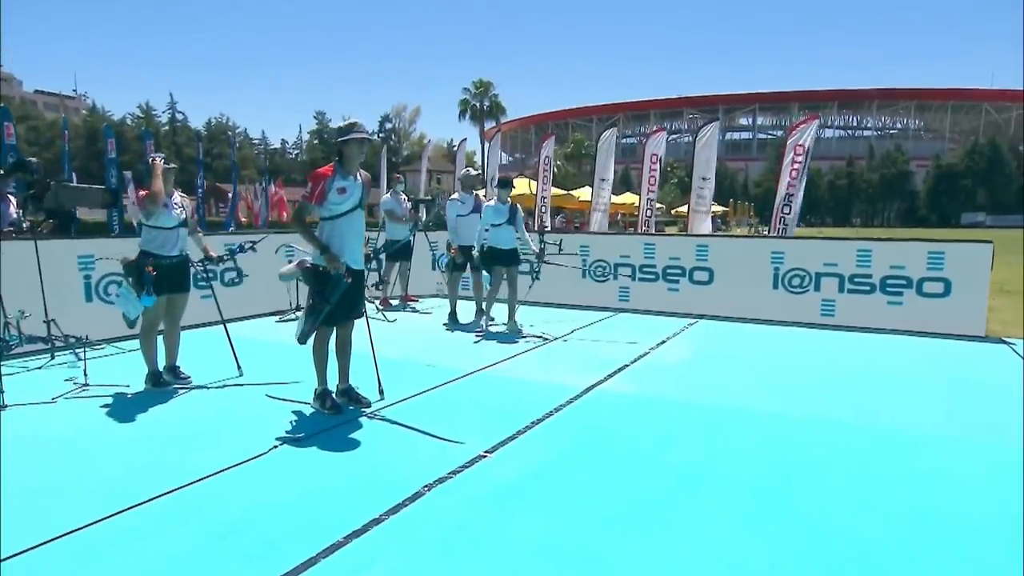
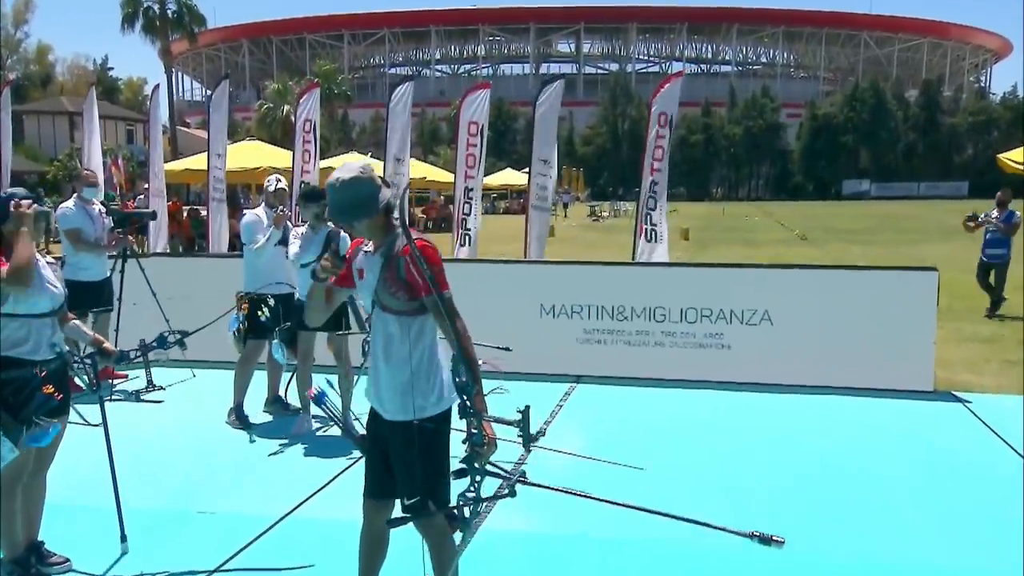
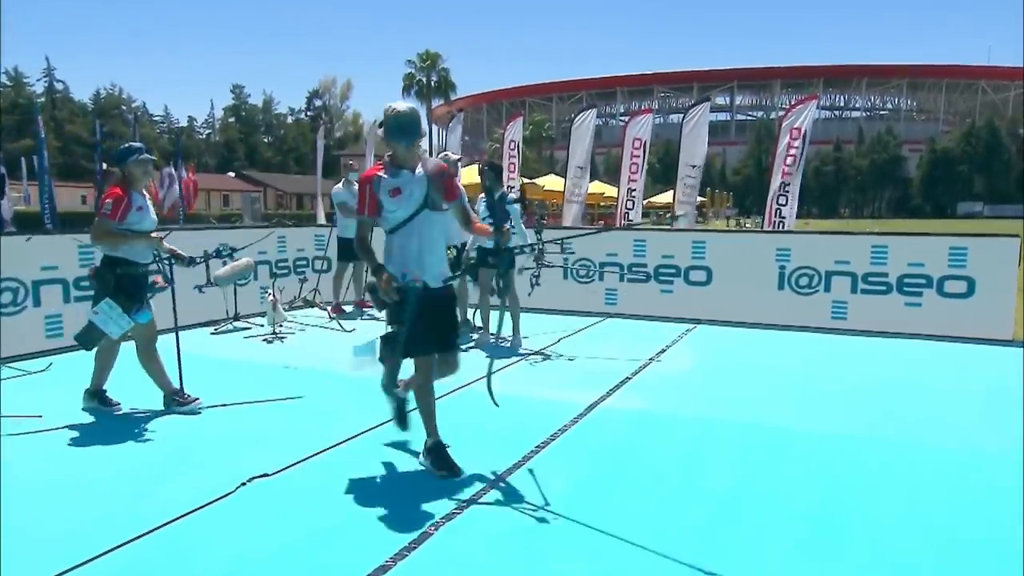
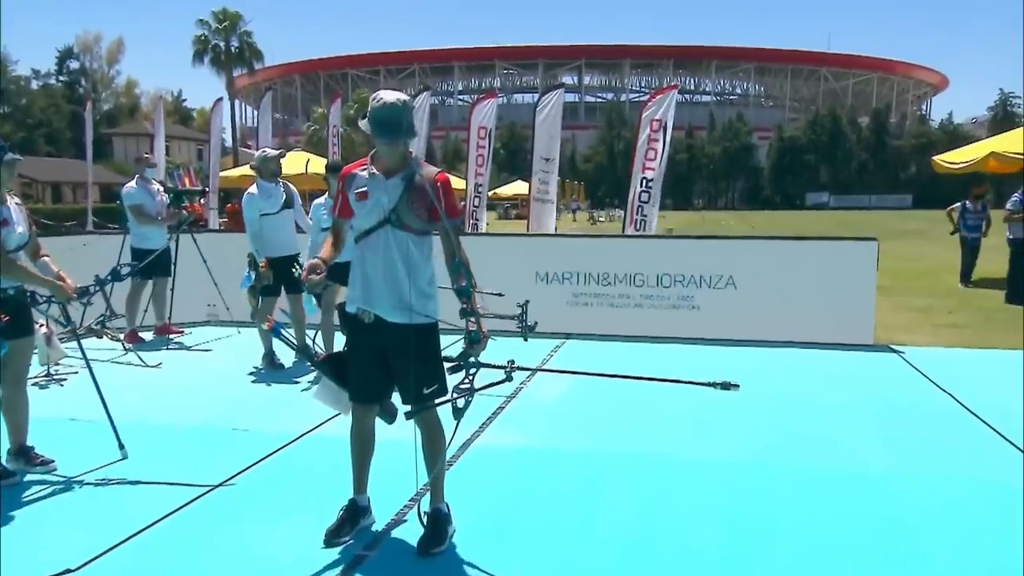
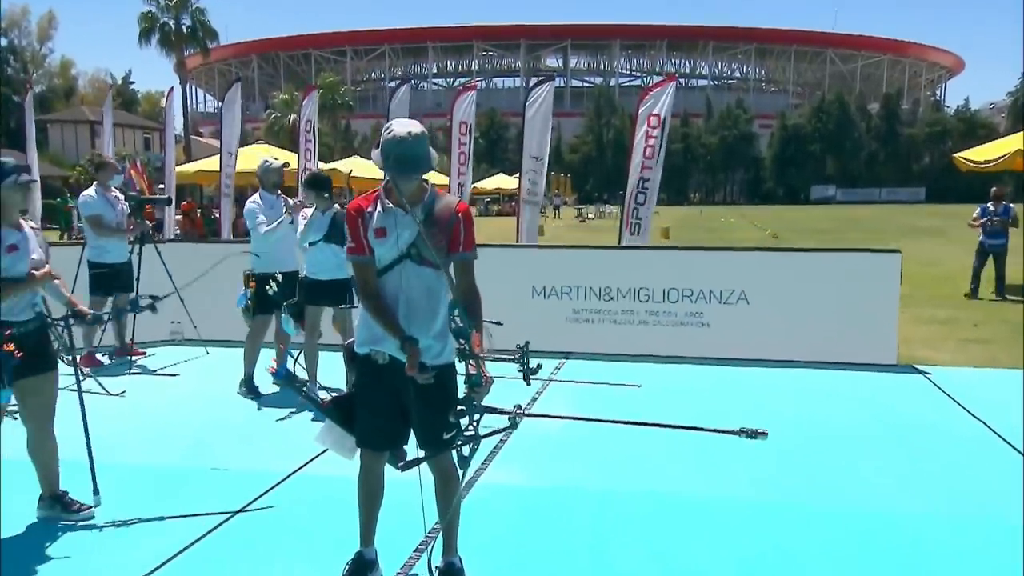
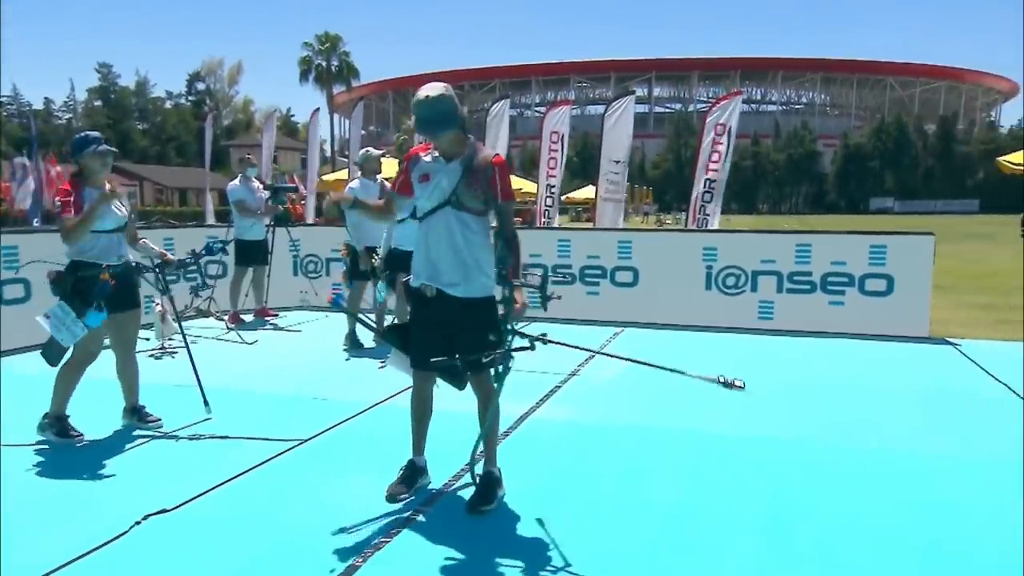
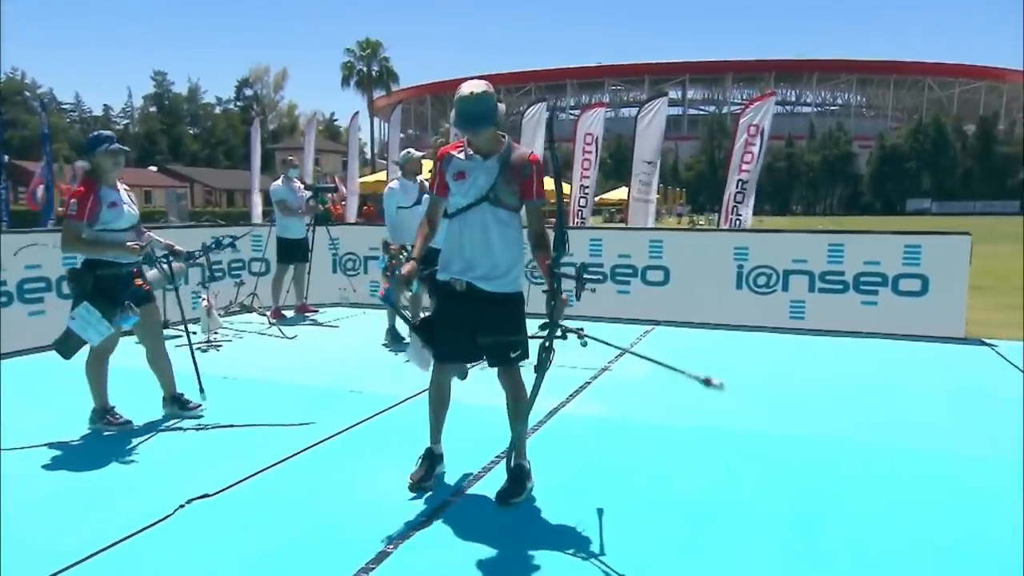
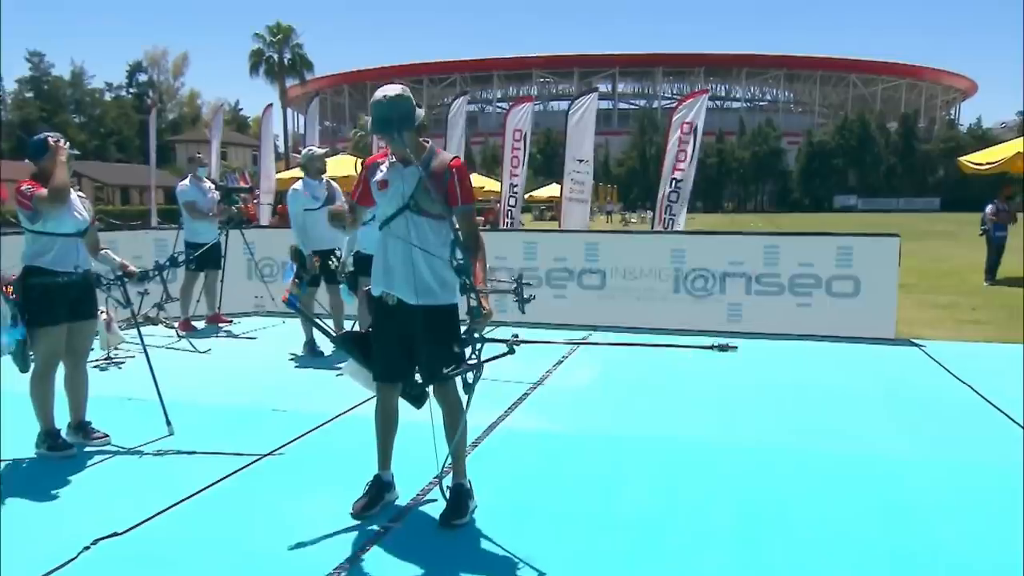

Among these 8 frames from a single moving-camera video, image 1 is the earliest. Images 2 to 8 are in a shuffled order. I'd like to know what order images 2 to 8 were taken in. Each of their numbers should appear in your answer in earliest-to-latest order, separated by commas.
3, 7, 6, 8, 4, 5, 2
